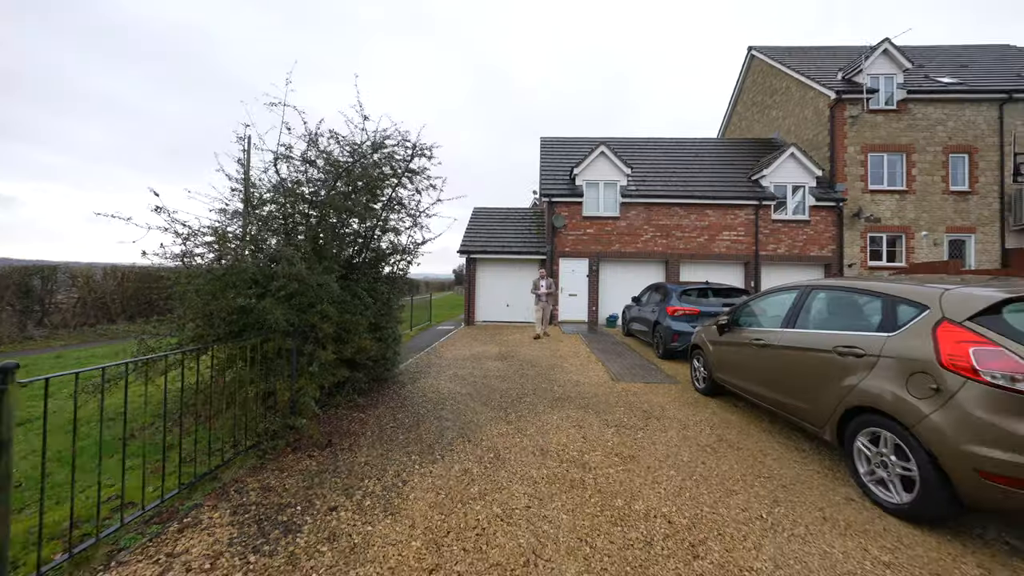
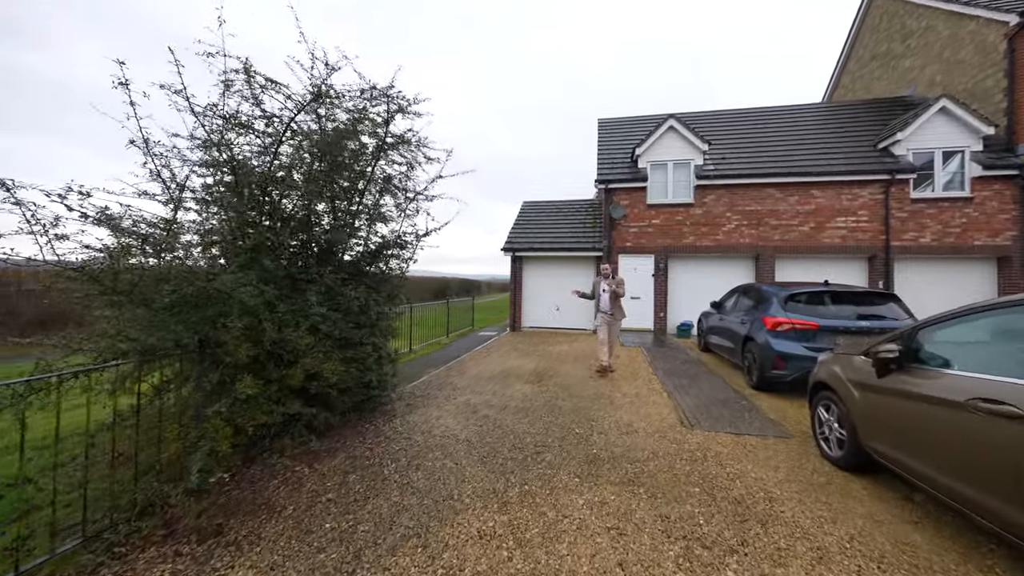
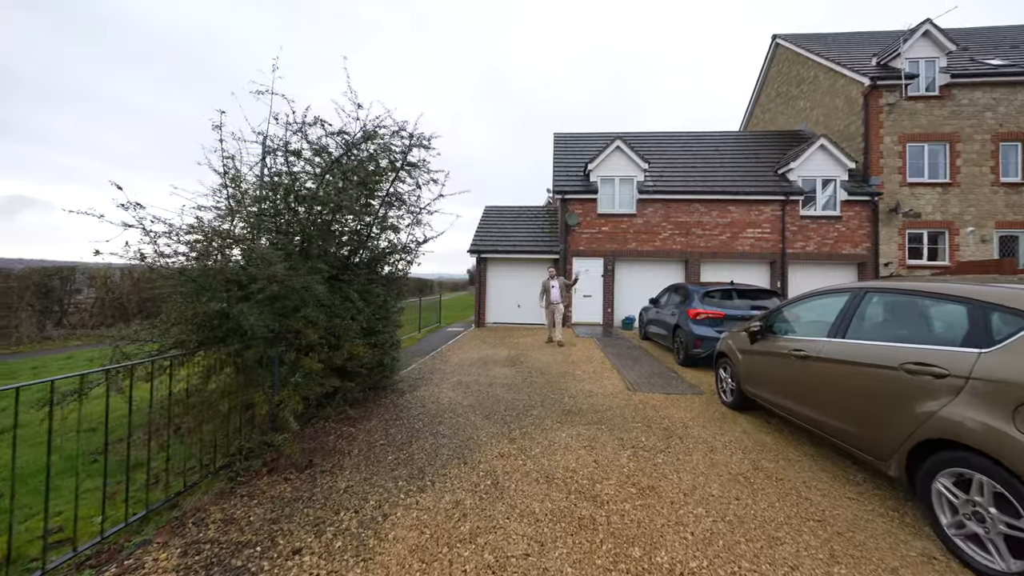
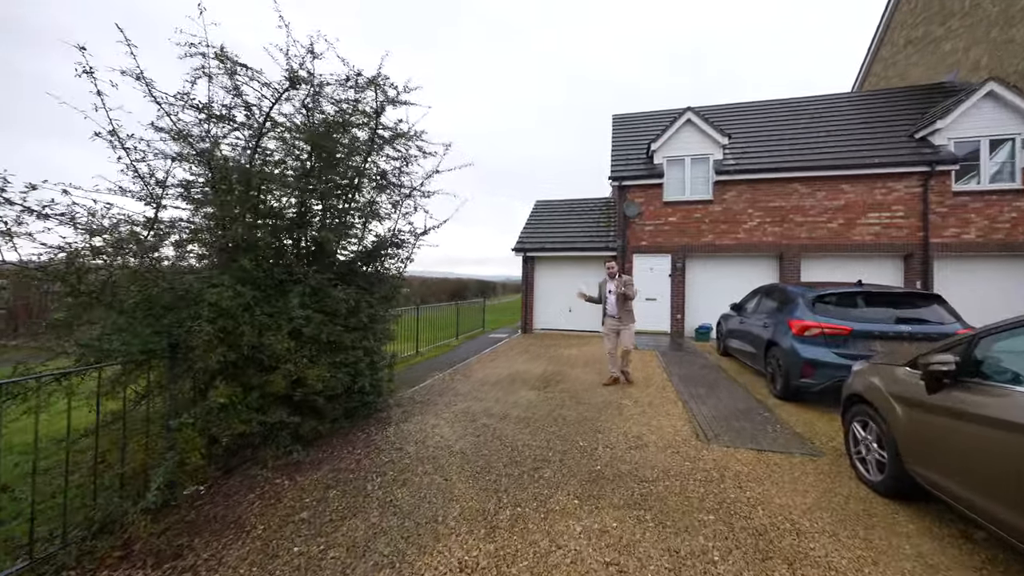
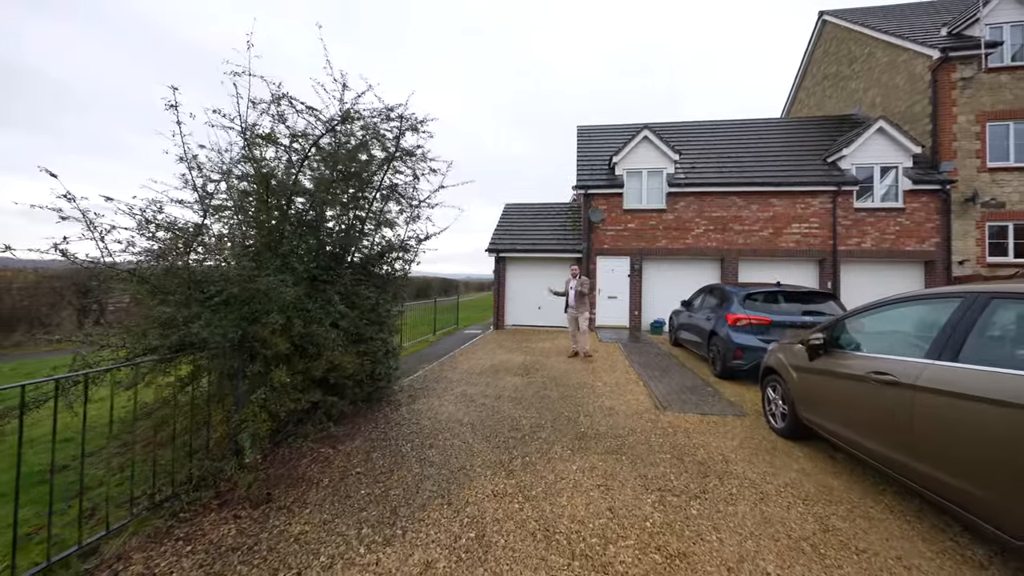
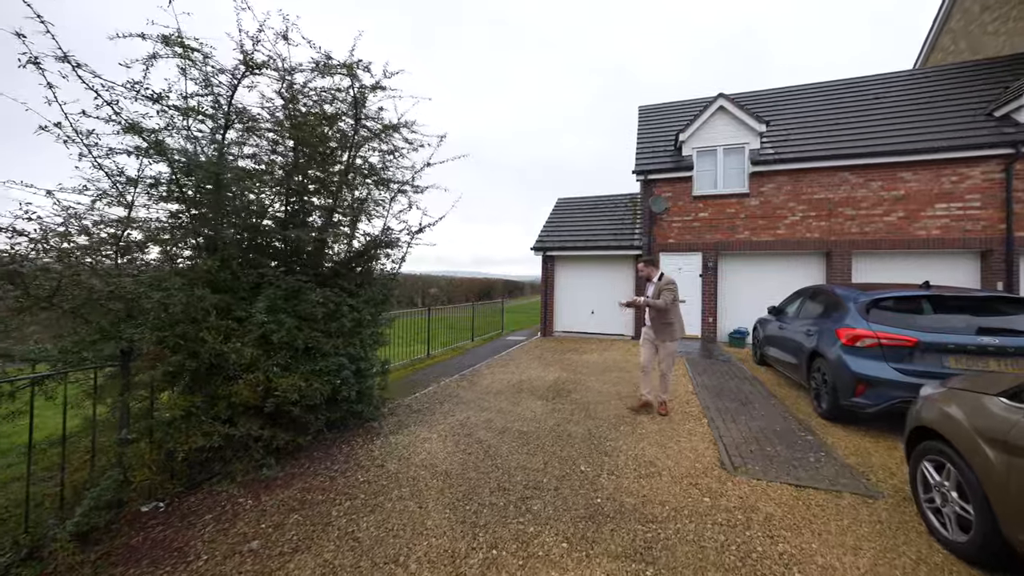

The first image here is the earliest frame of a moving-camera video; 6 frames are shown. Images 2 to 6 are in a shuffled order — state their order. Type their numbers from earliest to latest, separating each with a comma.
3, 5, 2, 4, 6
